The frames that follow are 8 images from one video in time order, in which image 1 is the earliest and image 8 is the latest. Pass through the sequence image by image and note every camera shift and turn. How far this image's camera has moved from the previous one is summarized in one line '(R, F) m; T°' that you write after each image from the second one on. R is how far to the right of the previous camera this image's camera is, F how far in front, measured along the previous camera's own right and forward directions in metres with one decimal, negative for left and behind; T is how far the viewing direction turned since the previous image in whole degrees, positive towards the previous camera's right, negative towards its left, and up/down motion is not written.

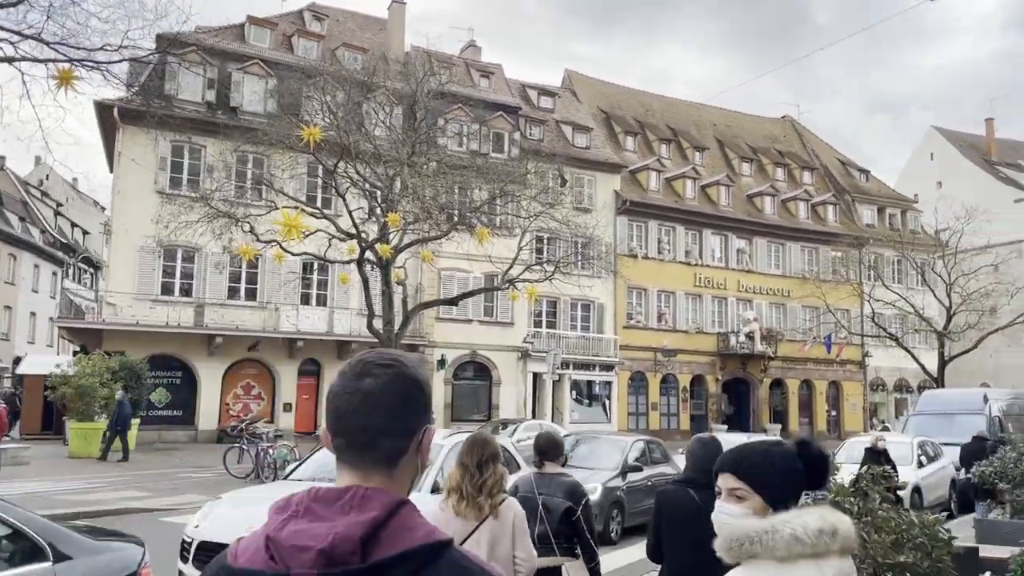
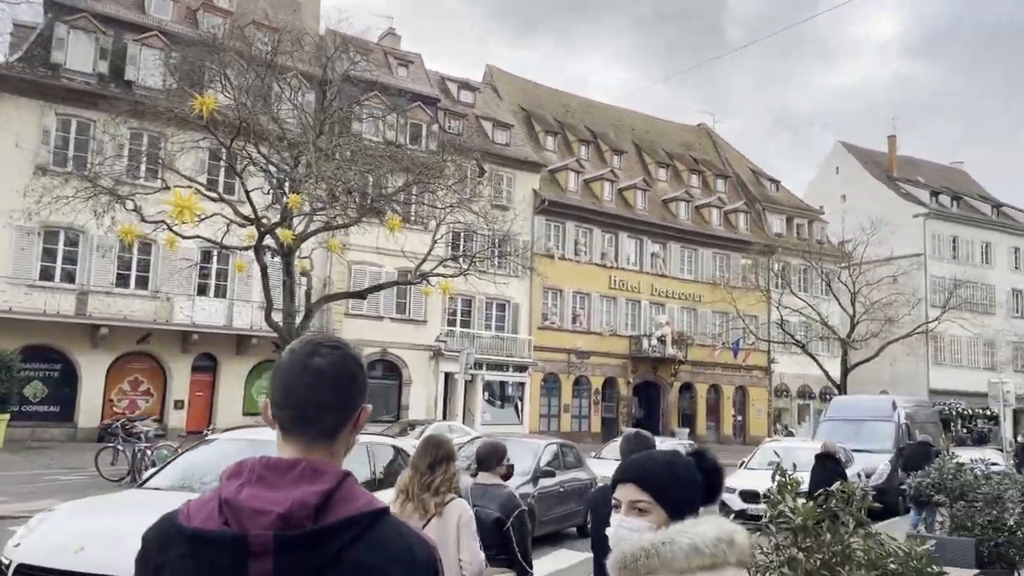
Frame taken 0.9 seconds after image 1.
(+0.1, +1.0) m; +6°
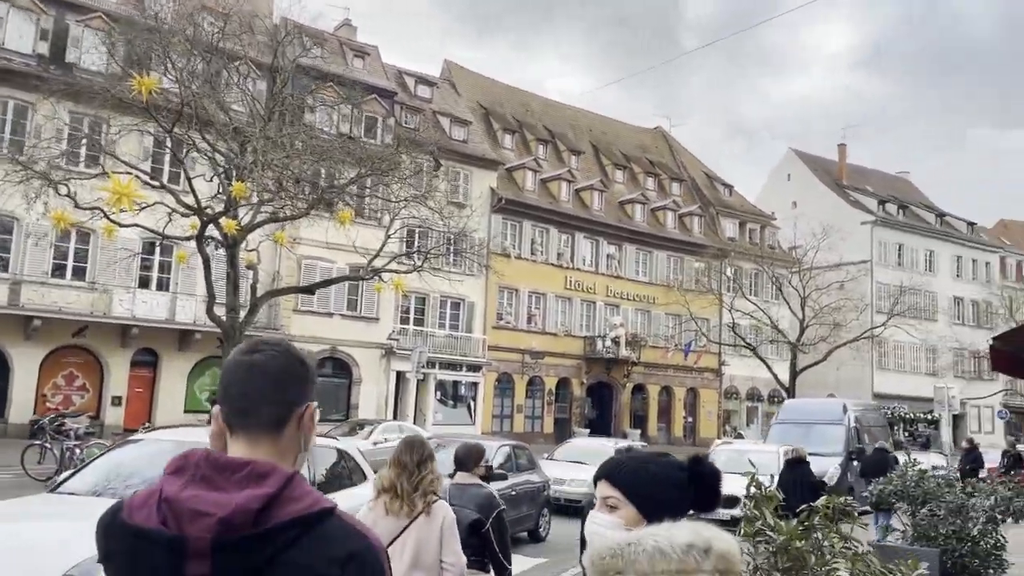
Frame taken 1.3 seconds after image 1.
(0.0, +0.4) m; +3°
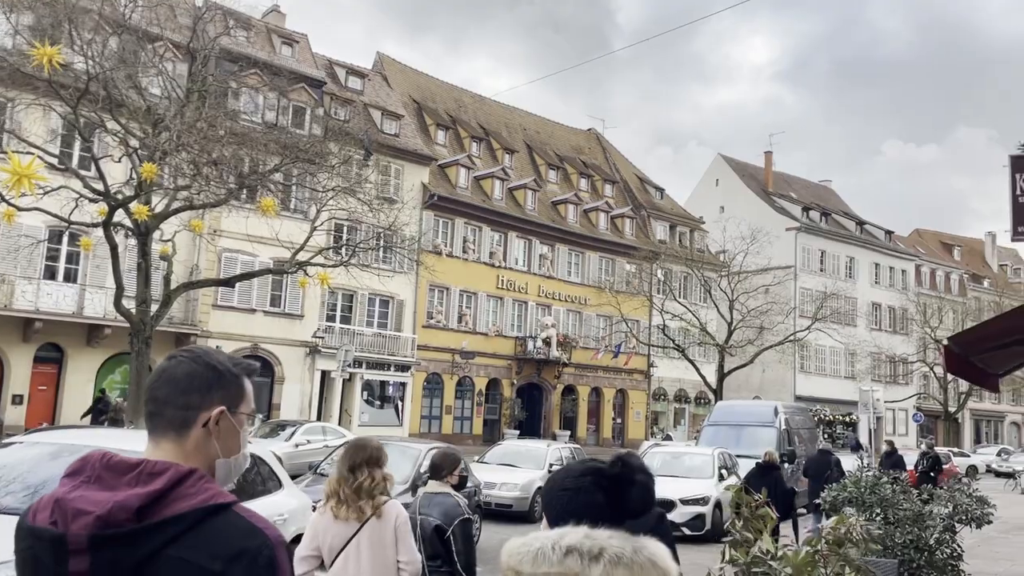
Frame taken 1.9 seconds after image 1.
(-0.1, +0.6) m; +5°
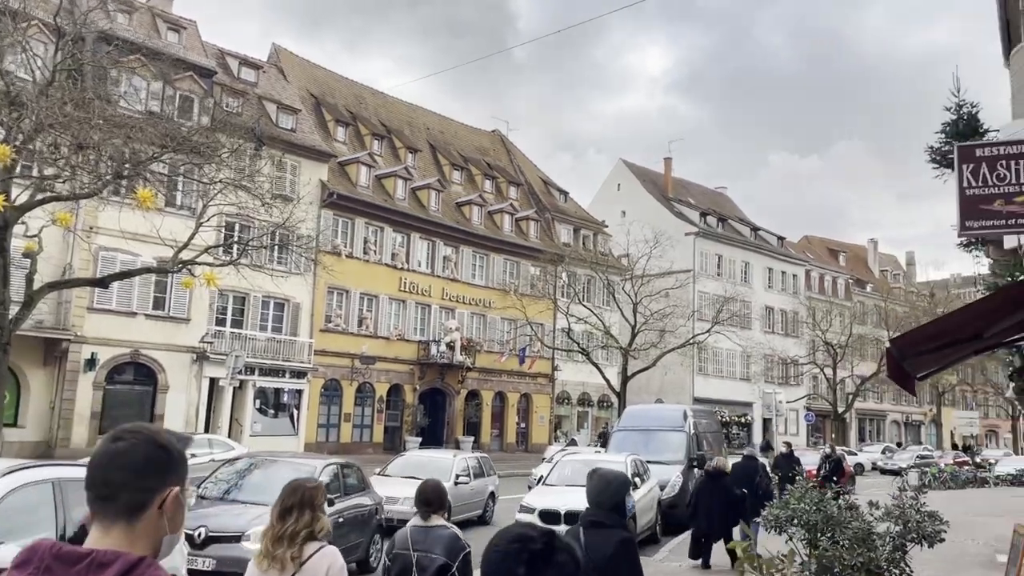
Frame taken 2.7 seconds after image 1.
(-0.1, +1.0) m; +7°
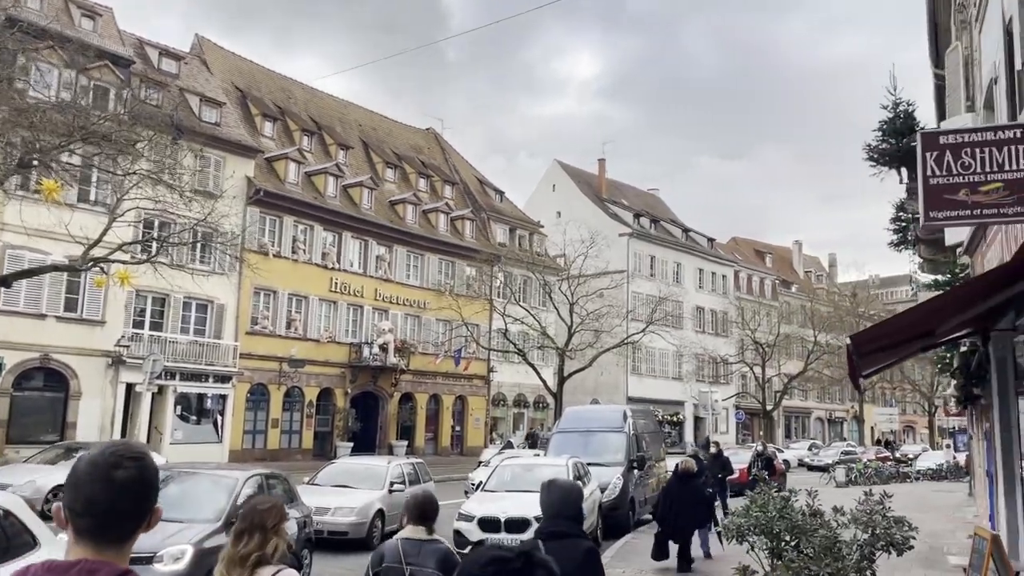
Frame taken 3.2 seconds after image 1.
(-0.1, +0.6) m; +5°
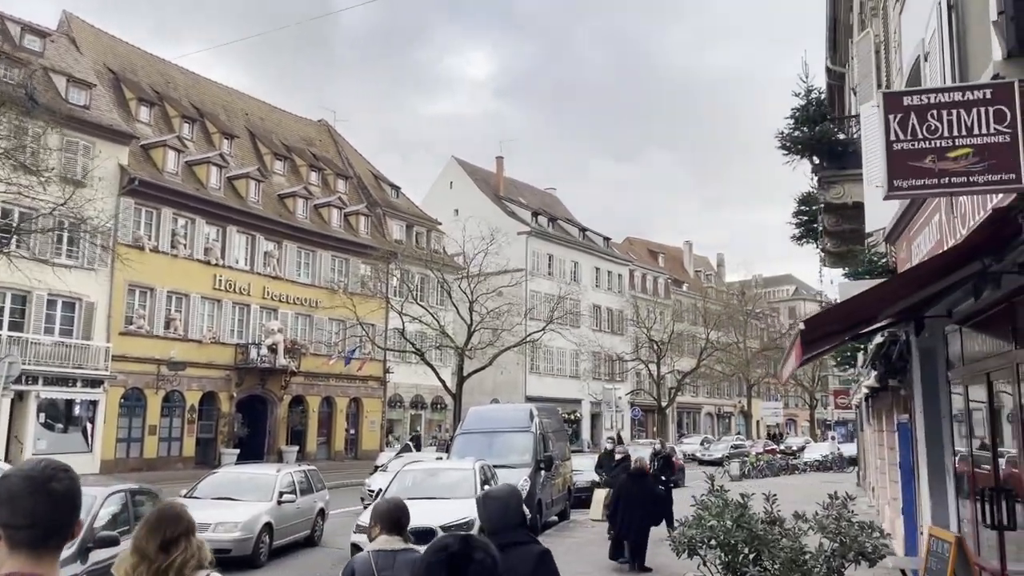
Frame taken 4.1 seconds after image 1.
(-0.1, +1.0) m; +7°
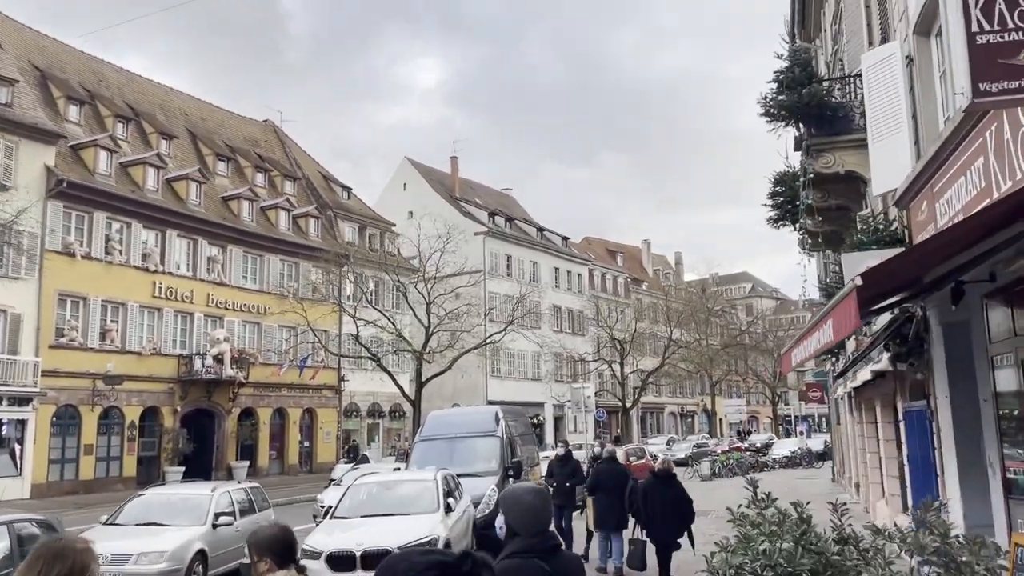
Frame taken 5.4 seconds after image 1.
(-0.1, +1.5) m; +3°
